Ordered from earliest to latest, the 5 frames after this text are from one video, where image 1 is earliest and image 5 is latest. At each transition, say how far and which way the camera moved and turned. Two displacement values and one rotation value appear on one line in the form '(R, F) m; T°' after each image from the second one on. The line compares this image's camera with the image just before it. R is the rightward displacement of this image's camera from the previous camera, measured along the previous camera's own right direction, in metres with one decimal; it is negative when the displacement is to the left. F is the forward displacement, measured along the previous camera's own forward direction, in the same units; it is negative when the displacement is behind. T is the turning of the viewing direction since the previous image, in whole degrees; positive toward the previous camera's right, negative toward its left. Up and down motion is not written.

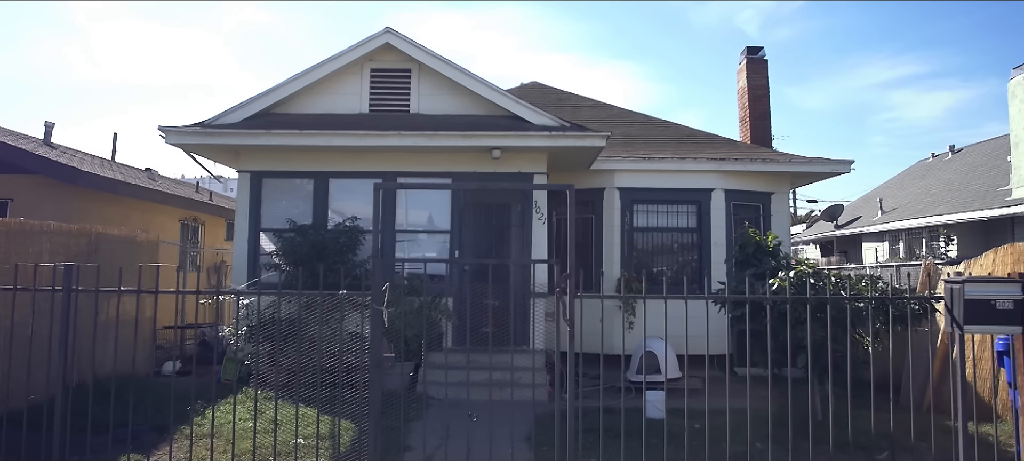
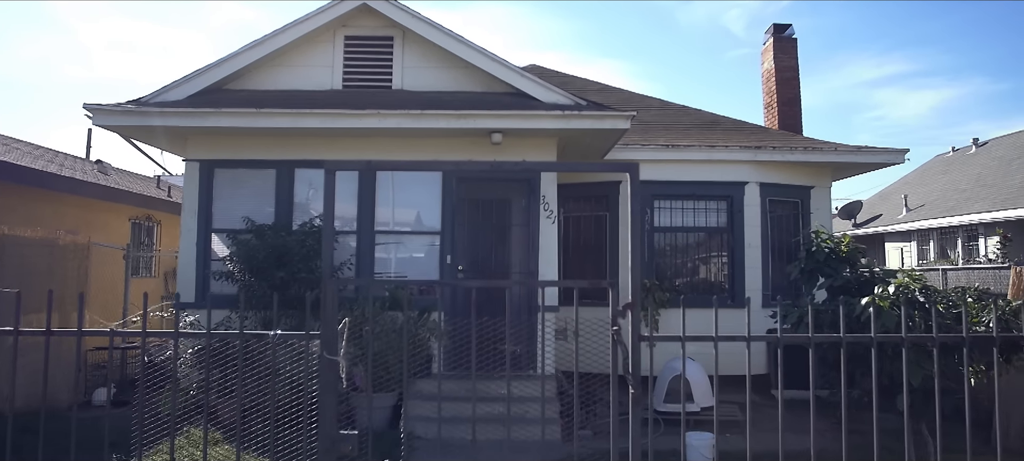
(-0.2, +1.4) m; +1°
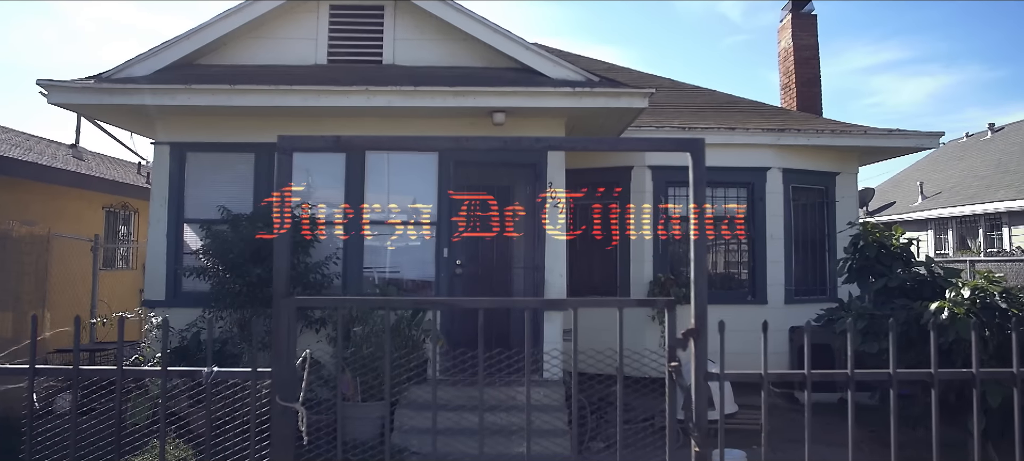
(-0.1, +0.7) m; 0°
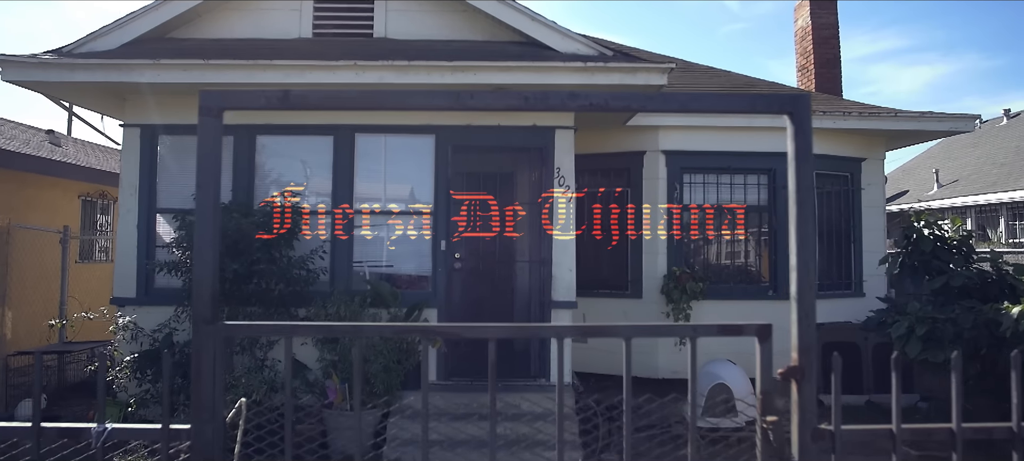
(-0.1, +0.6) m; 0°
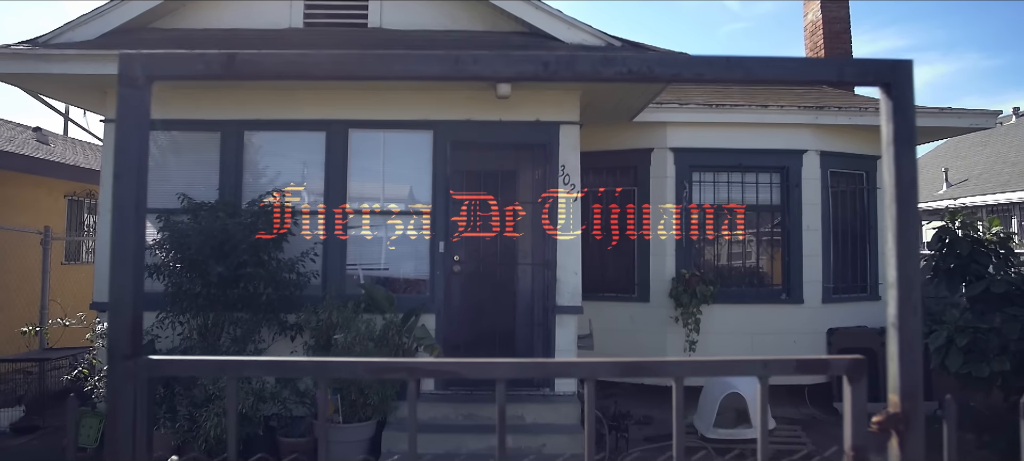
(0.0, +0.3) m; 0°
